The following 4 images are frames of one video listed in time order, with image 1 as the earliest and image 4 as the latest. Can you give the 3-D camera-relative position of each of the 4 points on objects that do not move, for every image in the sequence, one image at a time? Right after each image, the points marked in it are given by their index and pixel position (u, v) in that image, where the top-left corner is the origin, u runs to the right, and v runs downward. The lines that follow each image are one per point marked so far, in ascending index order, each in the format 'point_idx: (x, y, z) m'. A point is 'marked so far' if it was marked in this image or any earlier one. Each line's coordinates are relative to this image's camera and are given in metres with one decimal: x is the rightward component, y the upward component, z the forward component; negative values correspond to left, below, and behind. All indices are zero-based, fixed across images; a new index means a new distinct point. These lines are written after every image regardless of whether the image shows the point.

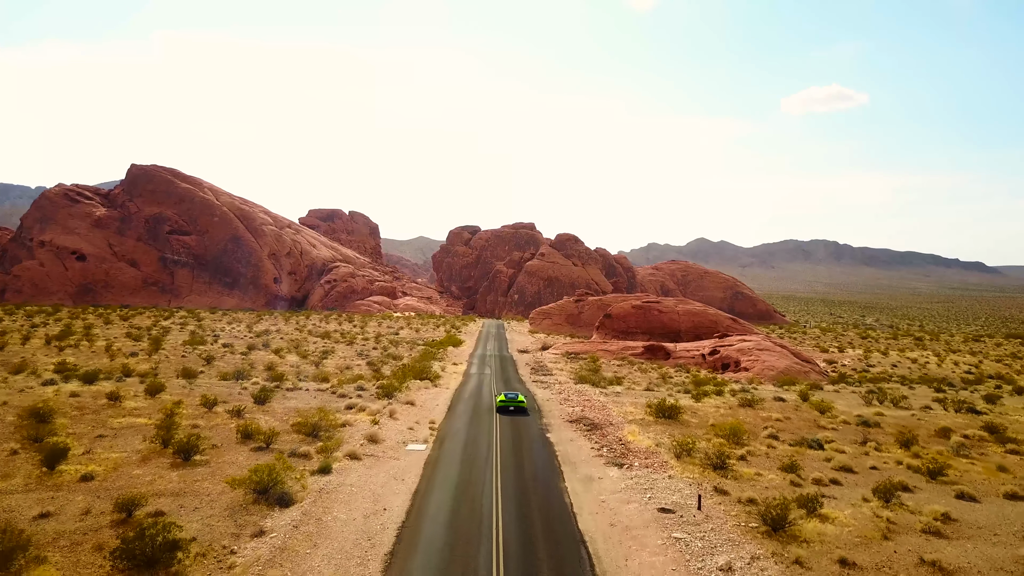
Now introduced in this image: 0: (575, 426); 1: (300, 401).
0: (+2.5, -5.4, +17.4) m
1: (-9.0, -4.8, +19.0) m
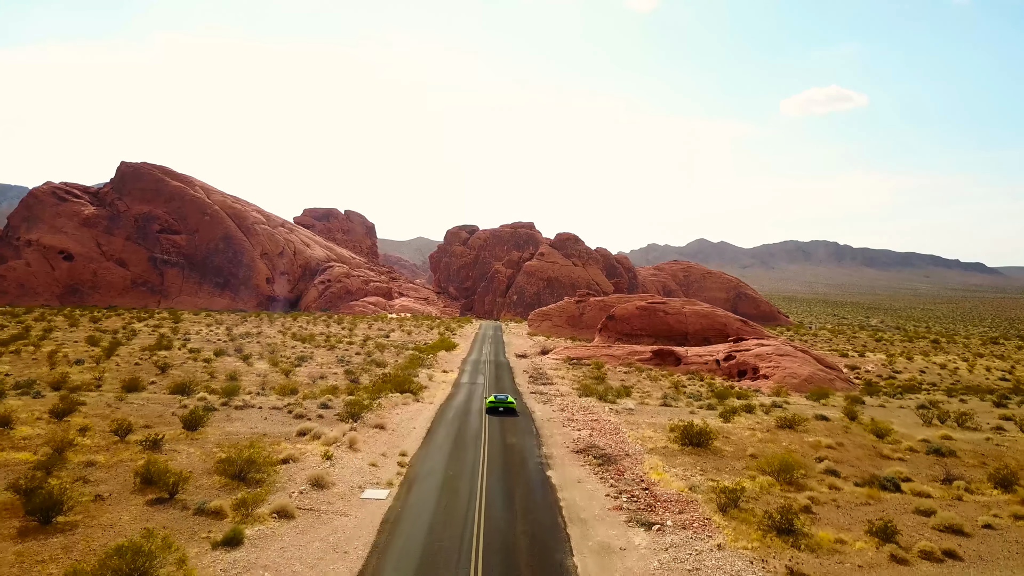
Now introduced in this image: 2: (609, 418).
0: (+2.2, -5.3, +14.0) m
1: (-9.2, -4.7, +15.5) m
2: (+4.0, -5.4, +18.6) m
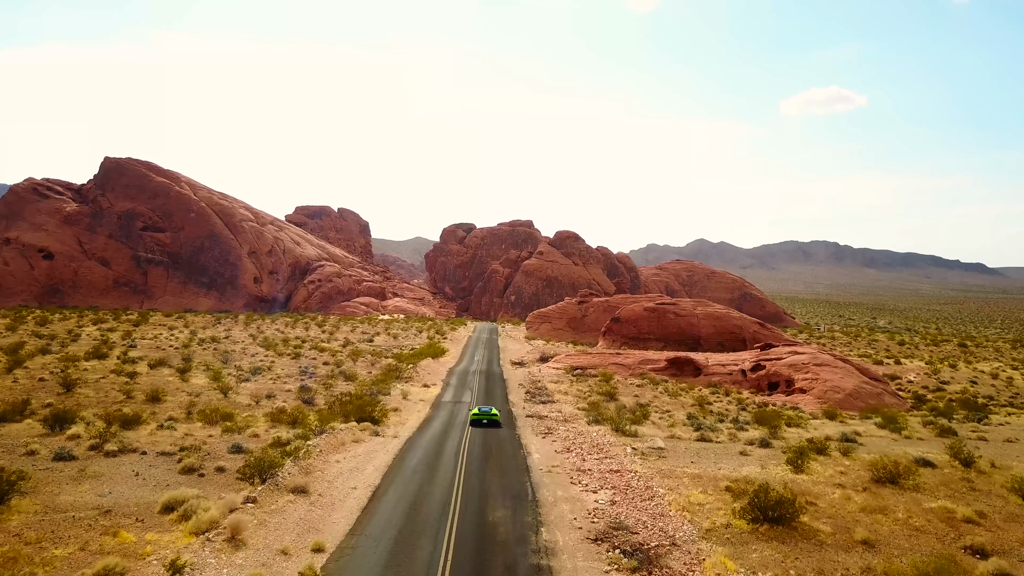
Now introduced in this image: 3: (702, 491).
0: (+1.8, -5.2, +8.8) m
1: (-9.6, -4.6, +10.3) m
2: (+3.6, -5.3, +13.4) m
3: (+4.8, -5.1, +11.4) m
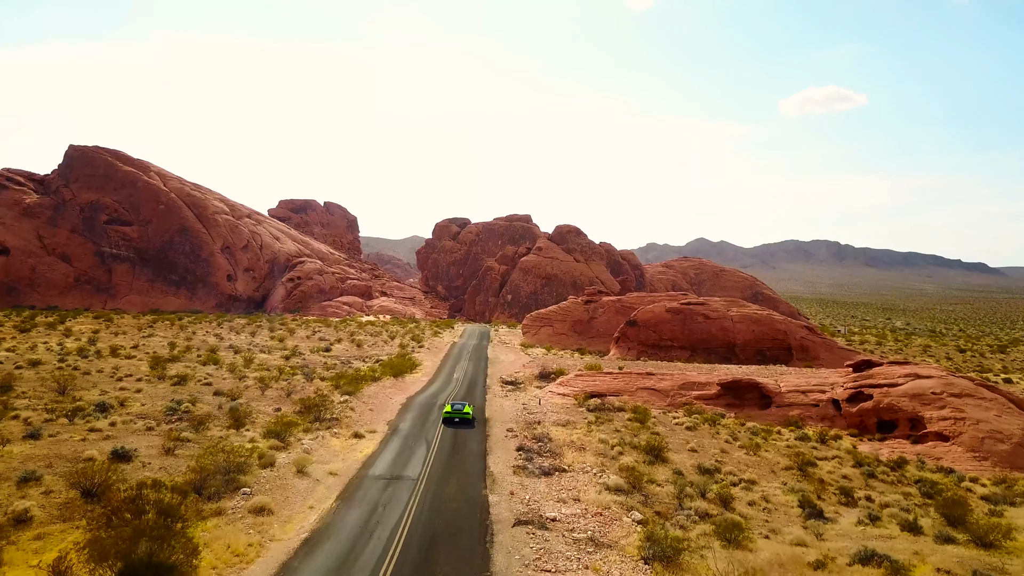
0: (+1.3, -4.8, -1.6) m
1: (-10.2, -4.3, -0.1) m
2: (+3.0, -4.9, +3.0) m
3: (+4.3, -4.8, +1.0) m
